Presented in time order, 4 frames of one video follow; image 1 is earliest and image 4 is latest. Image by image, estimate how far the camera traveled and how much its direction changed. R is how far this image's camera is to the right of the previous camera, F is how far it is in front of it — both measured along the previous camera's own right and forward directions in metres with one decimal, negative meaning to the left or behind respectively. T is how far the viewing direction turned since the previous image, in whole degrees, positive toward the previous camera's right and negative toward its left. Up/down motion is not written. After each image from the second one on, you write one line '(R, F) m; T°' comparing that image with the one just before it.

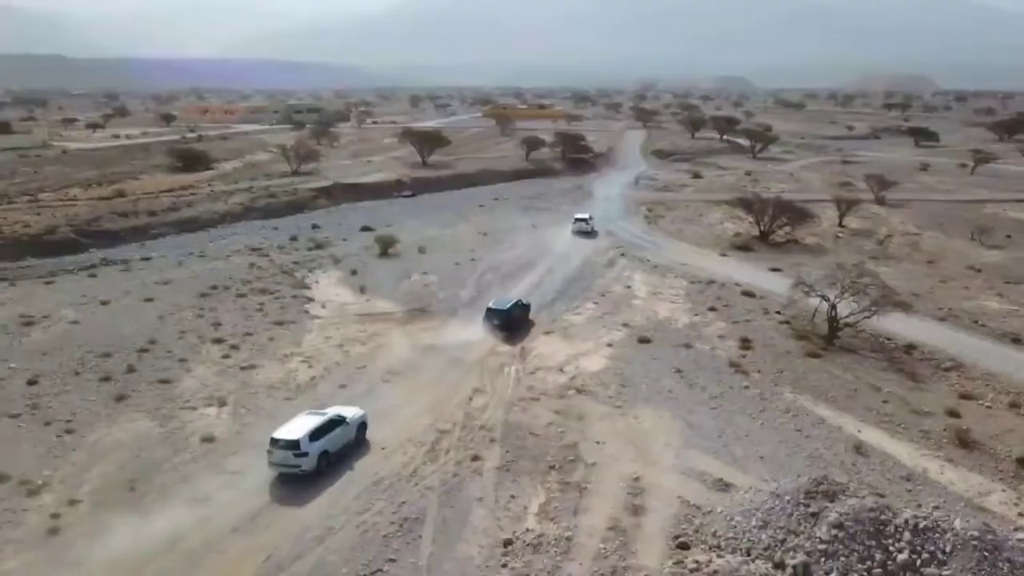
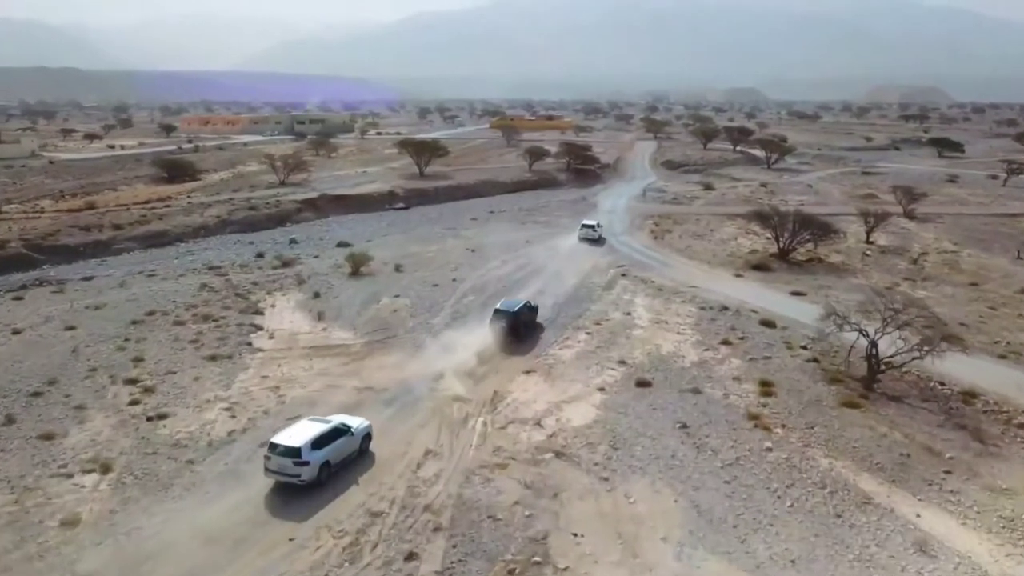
(+1.3, +5.5) m; -1°
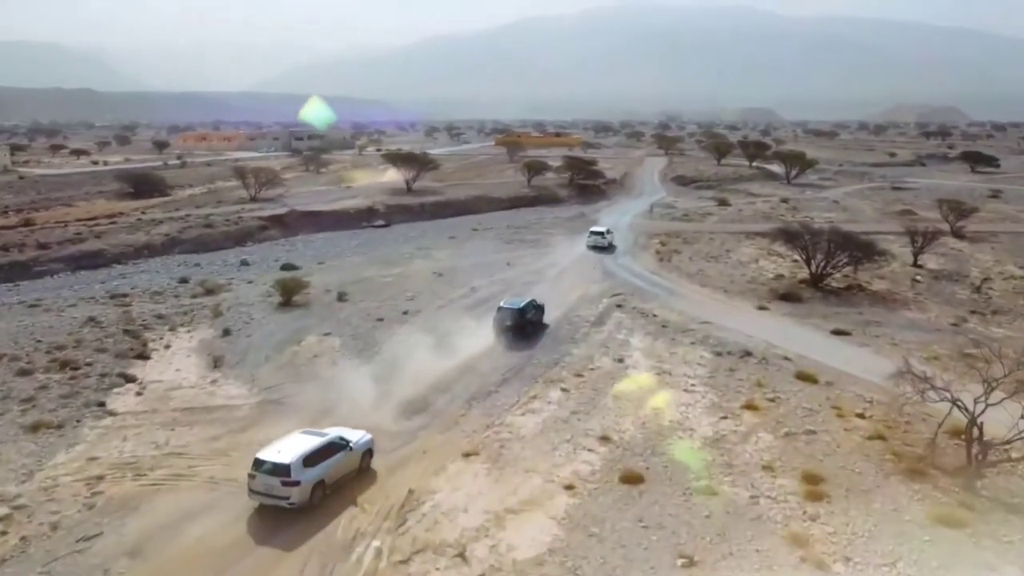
(+1.9, +8.5) m; -1°
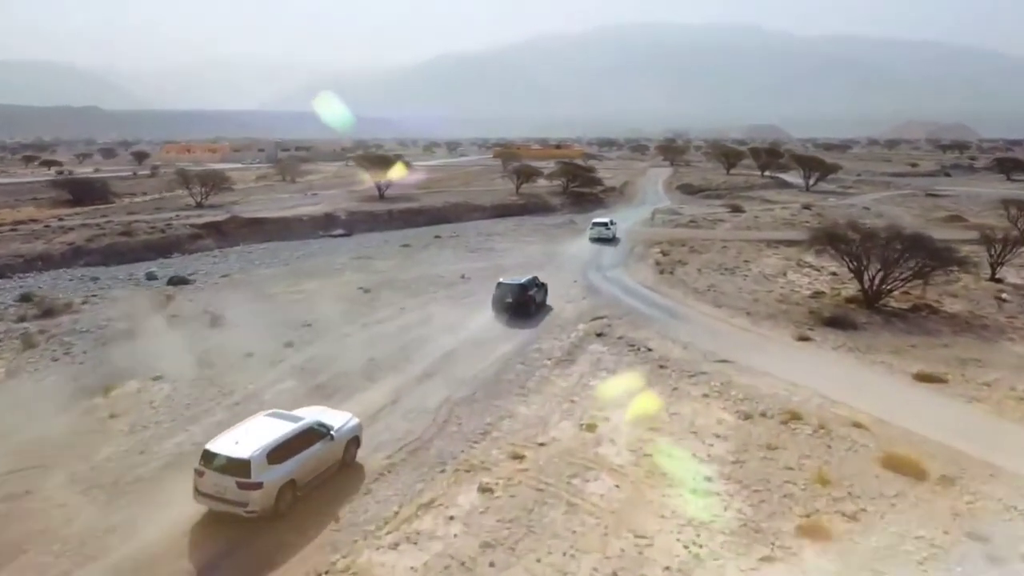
(+2.1, +10.2) m; 0°
